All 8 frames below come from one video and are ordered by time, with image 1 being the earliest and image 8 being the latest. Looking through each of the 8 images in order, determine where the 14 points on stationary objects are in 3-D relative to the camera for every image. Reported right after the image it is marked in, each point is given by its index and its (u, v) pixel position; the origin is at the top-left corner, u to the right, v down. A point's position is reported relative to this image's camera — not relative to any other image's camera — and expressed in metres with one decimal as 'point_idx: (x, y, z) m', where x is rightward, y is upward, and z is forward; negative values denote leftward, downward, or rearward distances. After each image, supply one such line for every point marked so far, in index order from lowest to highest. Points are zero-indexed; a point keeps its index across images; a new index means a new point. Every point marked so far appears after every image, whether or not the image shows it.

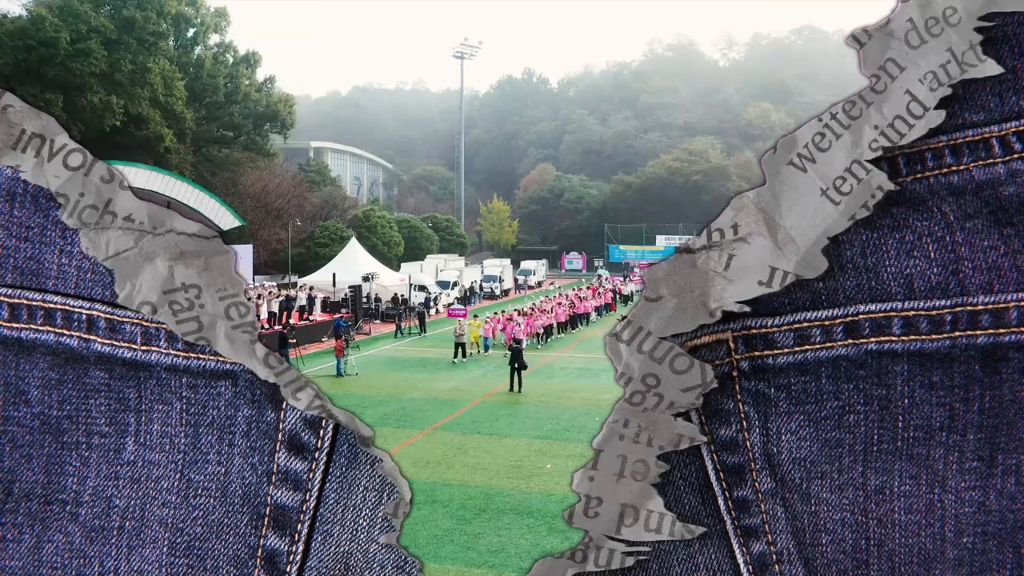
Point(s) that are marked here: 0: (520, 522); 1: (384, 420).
0: (+0.1, -3.0, +10.4) m
1: (-2.5, -2.6, +16.2) m
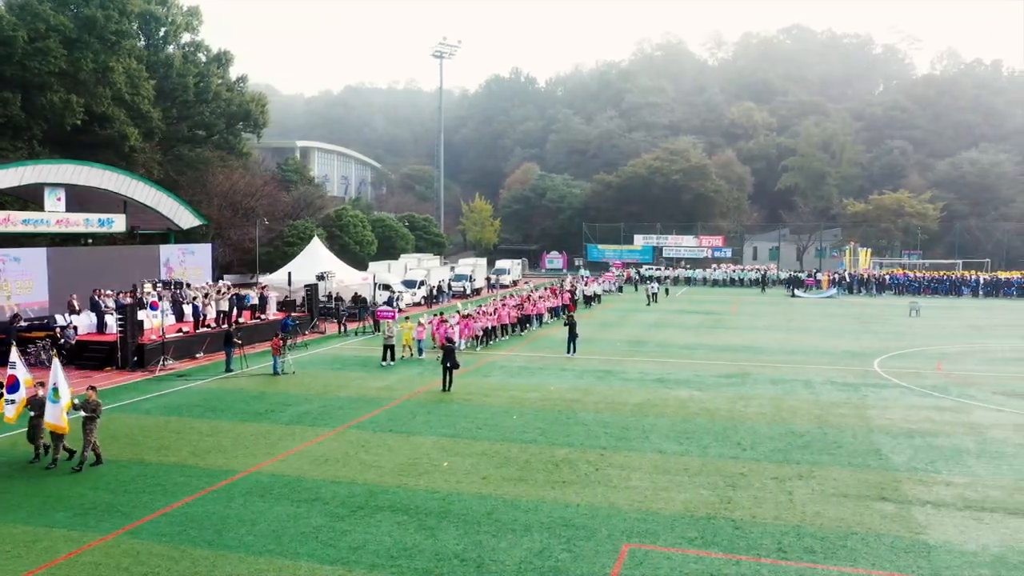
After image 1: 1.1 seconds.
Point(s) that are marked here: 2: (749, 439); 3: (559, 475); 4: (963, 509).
0: (-1.6, -3.0, +10.5) m
1: (-4.1, -2.6, +16.2) m
2: (+4.2, -2.7, +14.6) m
3: (+0.7, -2.9, +12.5) m
4: (+6.0, -3.0, +10.9) m
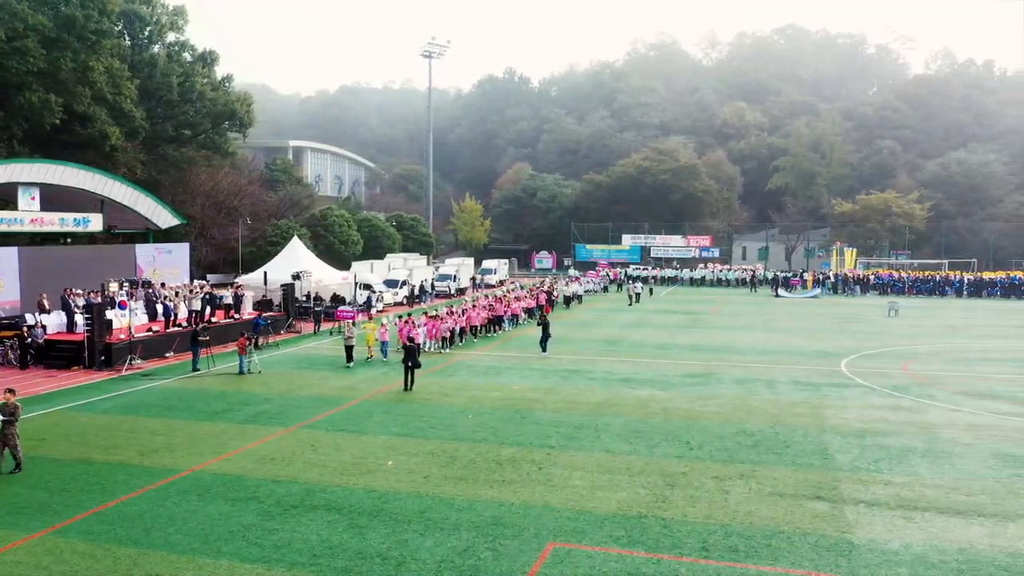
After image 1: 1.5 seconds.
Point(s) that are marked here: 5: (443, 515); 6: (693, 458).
0: (-2.5, -2.9, +10.5) m
1: (-5.0, -2.6, +16.3) m
2: (+3.3, -2.7, +14.6) m
3: (-0.2, -2.9, +12.6) m
4: (+5.1, -2.9, +10.9) m
5: (-0.9, -3.0, +10.7) m
6: (+2.9, -2.8, +13.4) m
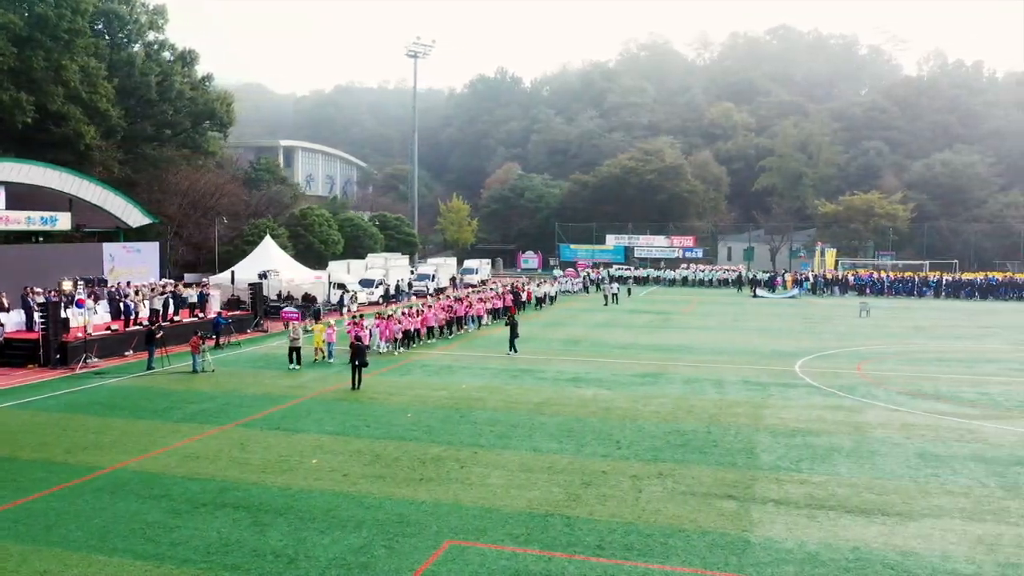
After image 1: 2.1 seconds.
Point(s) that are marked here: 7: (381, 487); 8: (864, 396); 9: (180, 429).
0: (-3.7, -2.9, +10.5) m
1: (-6.3, -2.5, +16.3) m
2: (+2.1, -2.7, +14.7) m
3: (-1.4, -2.8, +12.6) m
4: (+3.9, -2.9, +11.0) m
5: (-2.1, -2.9, +10.7) m
6: (+1.7, -2.8, +13.4) m
7: (-1.9, -2.9, +11.9) m
8: (+8.0, -2.4, +18.4) m
9: (-6.1, -2.6, +15.2) m
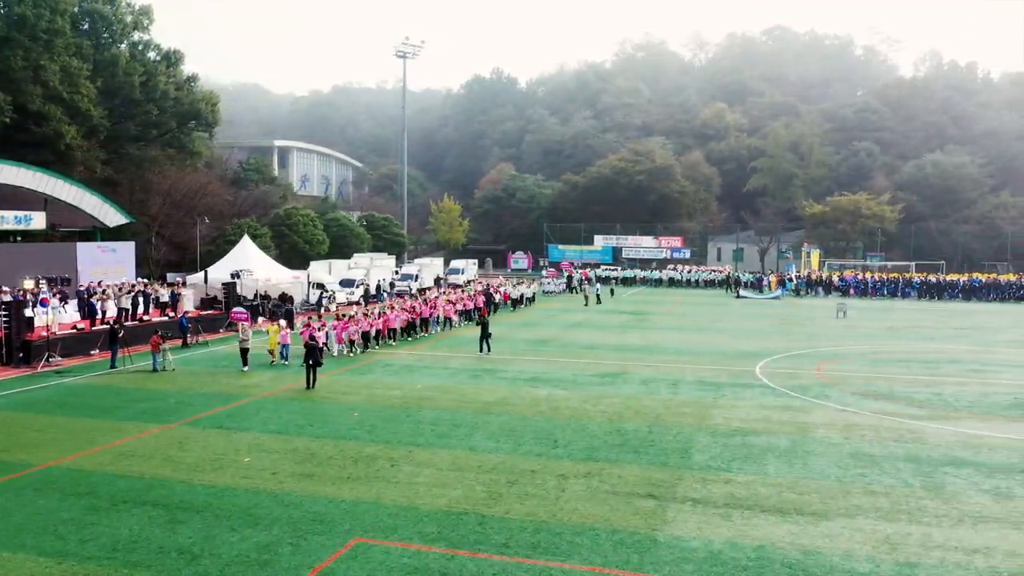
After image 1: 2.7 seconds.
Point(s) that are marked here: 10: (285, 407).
0: (-4.8, -2.9, +10.6) m
1: (-7.3, -2.5, +16.4) m
2: (+1.0, -2.7, +14.7) m
3: (-2.5, -2.8, +12.7) m
4: (+2.8, -2.9, +11.0) m
5: (-3.2, -2.9, +10.8) m
6: (+0.6, -2.8, +13.5) m
7: (-3.0, -2.9, +11.9) m
8: (+6.9, -2.4, +18.4) m
9: (-7.2, -2.6, +15.2) m
10: (-4.8, -2.5, +17.1) m
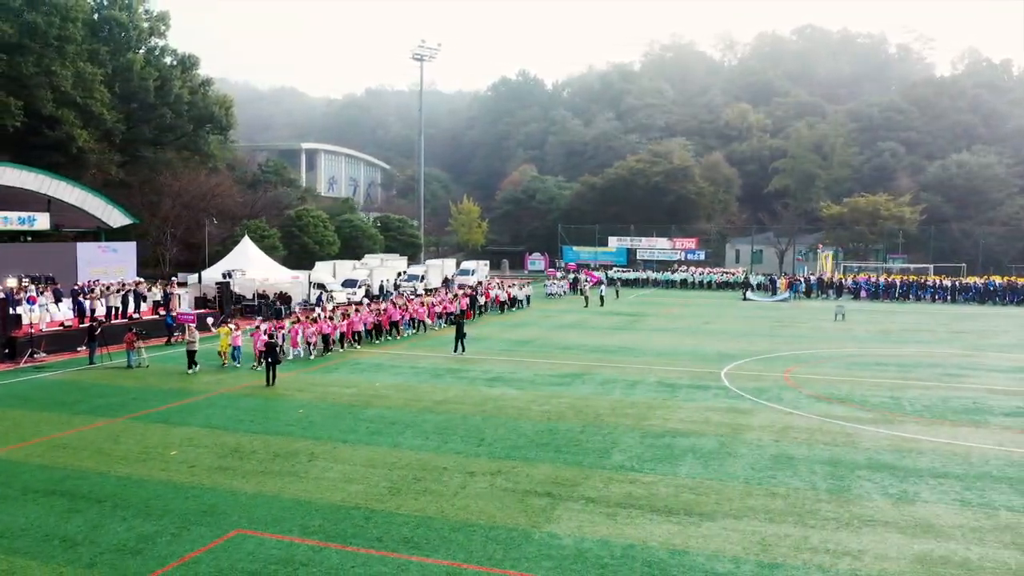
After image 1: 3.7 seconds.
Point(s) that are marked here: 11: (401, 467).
0: (-6.2, -2.9, +11.0) m
1: (-8.5, -2.5, +16.9) m
2: (-0.3, -2.7, +14.8) m
3: (-3.9, -2.8, +12.9) m
4: (+1.3, -2.9, +11.0) m
5: (-4.7, -2.9, +11.1) m
6: (-0.7, -2.8, +13.6) m
7: (-4.4, -2.9, +12.2) m
8: (+5.8, -2.5, +18.3) m
9: (-8.5, -2.6, +15.7) m
10: (-5.9, -2.5, +17.5) m
11: (-1.7, -2.8, +12.8) m
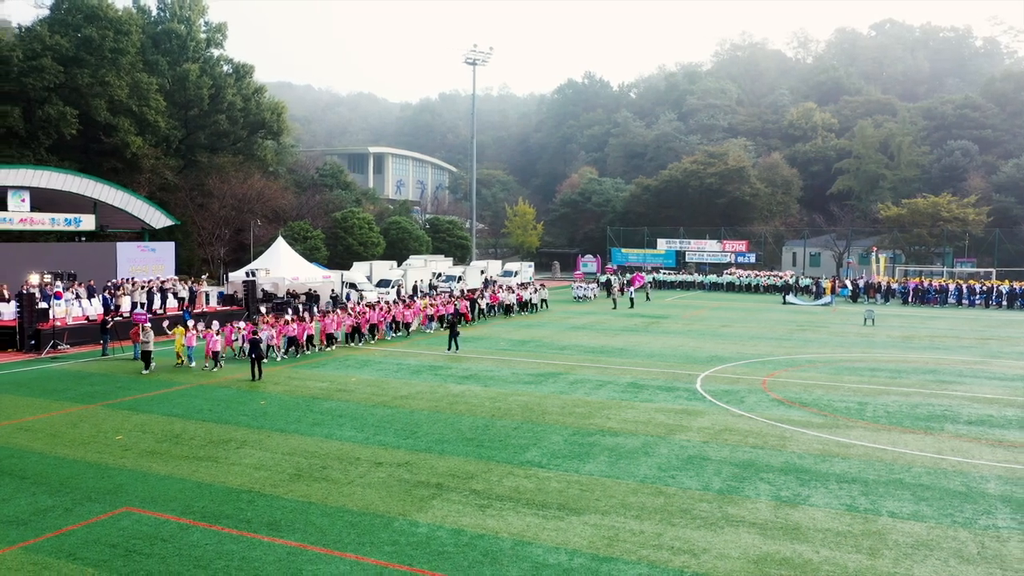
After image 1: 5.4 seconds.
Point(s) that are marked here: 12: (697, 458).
0: (-7.8, -2.8, +12.0) m
1: (-9.5, -2.4, +18.1) m
2: (-1.5, -2.6, +15.2) m
3: (-5.3, -2.7, +13.7) m
4: (-0.3, -2.9, +11.3) m
5: (-6.3, -2.8, +11.9) m
6: (-2.1, -2.7, +14.0) m
7: (-5.9, -2.8, +13.1) m
8: (+4.9, -2.5, +18.0) m
9: (-9.6, -2.5, +16.9) m
10: (-6.9, -2.4, +18.4) m
11: (-3.2, -2.7, +13.3) m
12: (+3.0, -2.8, +13.3) m
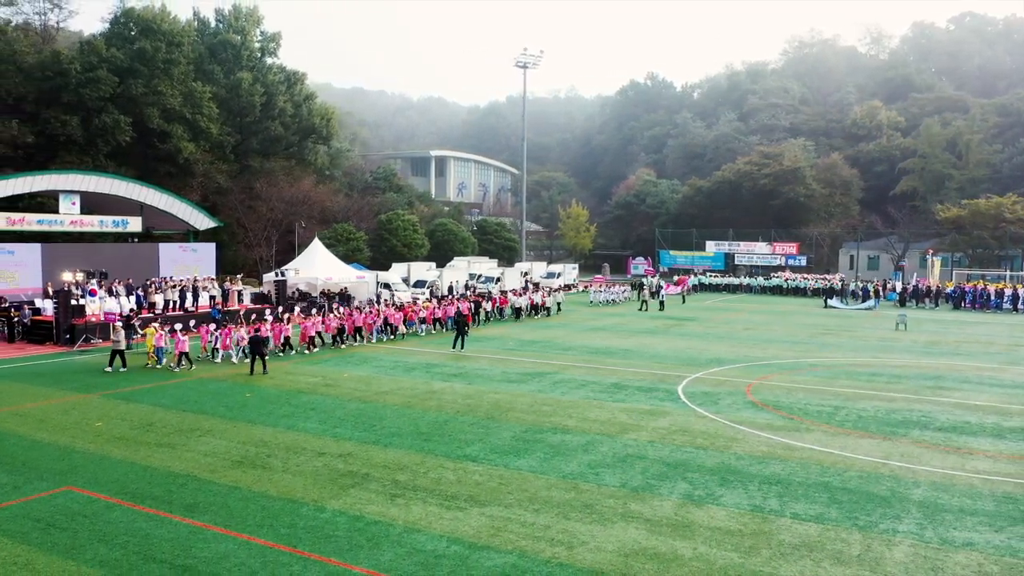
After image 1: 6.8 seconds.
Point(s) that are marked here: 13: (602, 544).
0: (-9.0, -2.7, +13.1) m
1: (-10.0, -2.3, +19.3) m
2: (-2.3, -2.6, +15.7) m
3: (-6.2, -2.7, +14.6) m
4: (-1.5, -2.9, +11.7) m
5: (-7.4, -2.7, +12.9) m
6: (-3.0, -2.7, +14.6) m
7: (-6.9, -2.7, +14.0) m
8: (+4.3, -2.5, +17.9) m
9: (-10.2, -2.4, +18.2) m
10: (-7.4, -2.3, +19.4) m
11: (-4.2, -2.7, +14.0) m
12: (+2.0, -2.8, +13.4) m
13: (+1.1, -3.0, +9.6) m
